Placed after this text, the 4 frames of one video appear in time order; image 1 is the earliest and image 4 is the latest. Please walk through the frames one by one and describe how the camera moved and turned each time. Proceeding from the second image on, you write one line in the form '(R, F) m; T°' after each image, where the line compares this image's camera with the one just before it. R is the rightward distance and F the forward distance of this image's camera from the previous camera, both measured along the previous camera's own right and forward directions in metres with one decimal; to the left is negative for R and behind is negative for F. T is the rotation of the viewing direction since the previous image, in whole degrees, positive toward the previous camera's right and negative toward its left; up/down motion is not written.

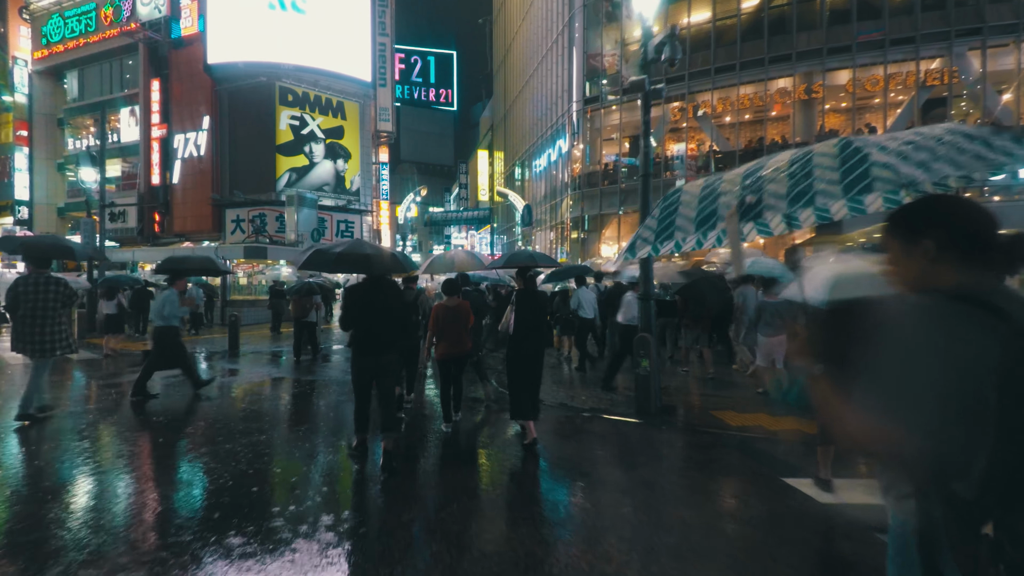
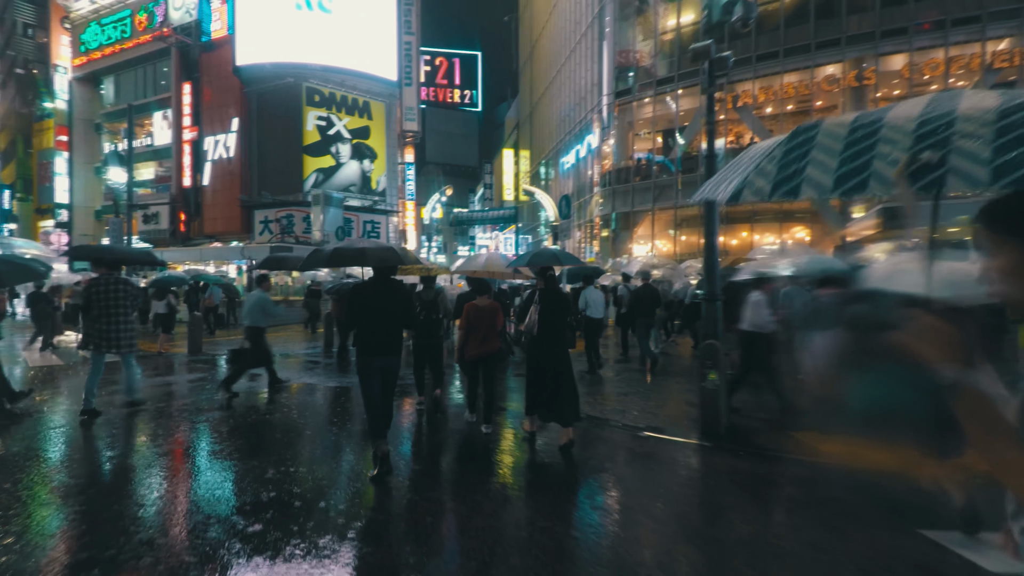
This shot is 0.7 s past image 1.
(0.0, +0.8) m; -3°
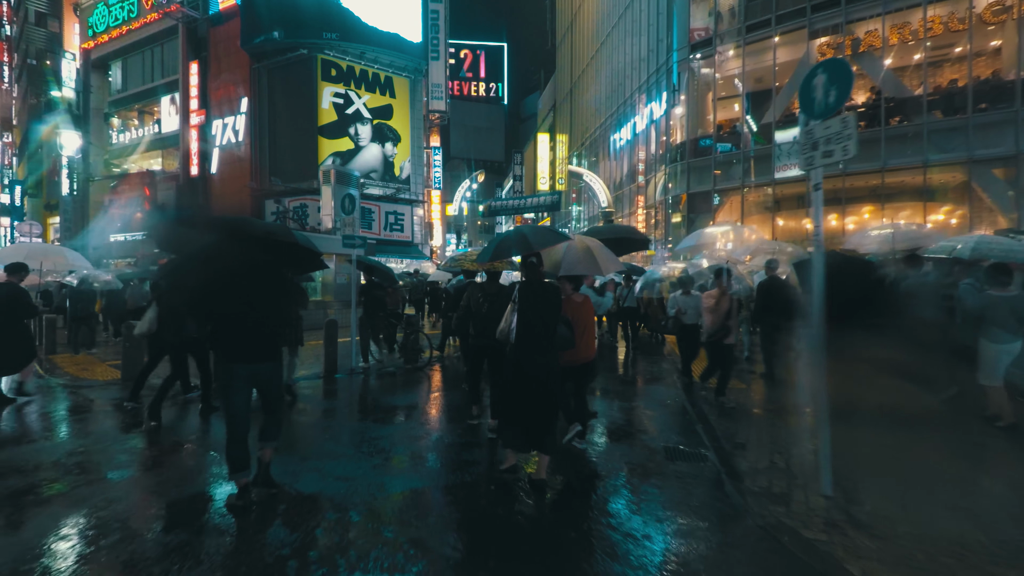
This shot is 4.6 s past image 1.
(-0.8, +3.7) m; -2°
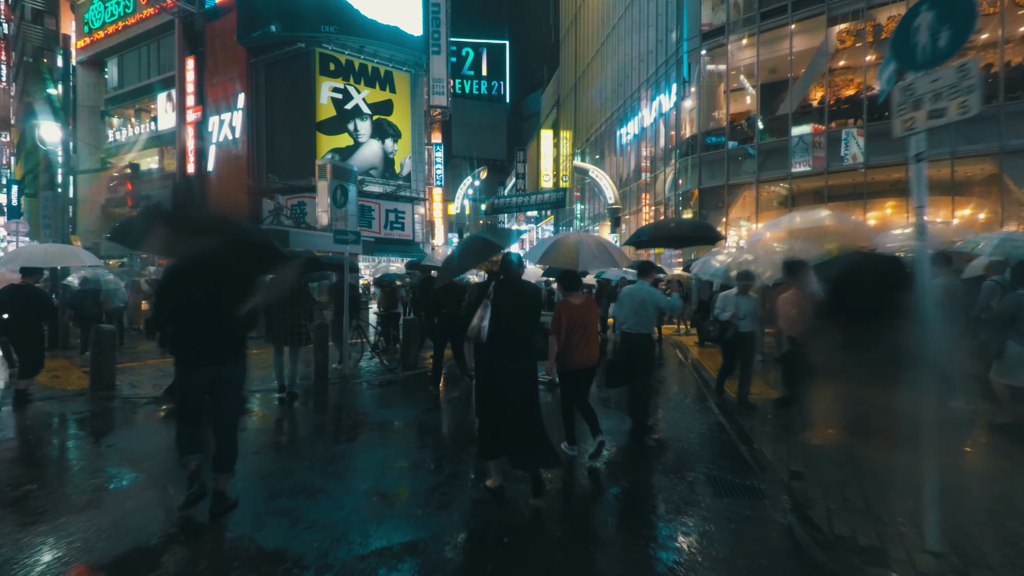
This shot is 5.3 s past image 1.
(-0.1, +0.7) m; 0°
